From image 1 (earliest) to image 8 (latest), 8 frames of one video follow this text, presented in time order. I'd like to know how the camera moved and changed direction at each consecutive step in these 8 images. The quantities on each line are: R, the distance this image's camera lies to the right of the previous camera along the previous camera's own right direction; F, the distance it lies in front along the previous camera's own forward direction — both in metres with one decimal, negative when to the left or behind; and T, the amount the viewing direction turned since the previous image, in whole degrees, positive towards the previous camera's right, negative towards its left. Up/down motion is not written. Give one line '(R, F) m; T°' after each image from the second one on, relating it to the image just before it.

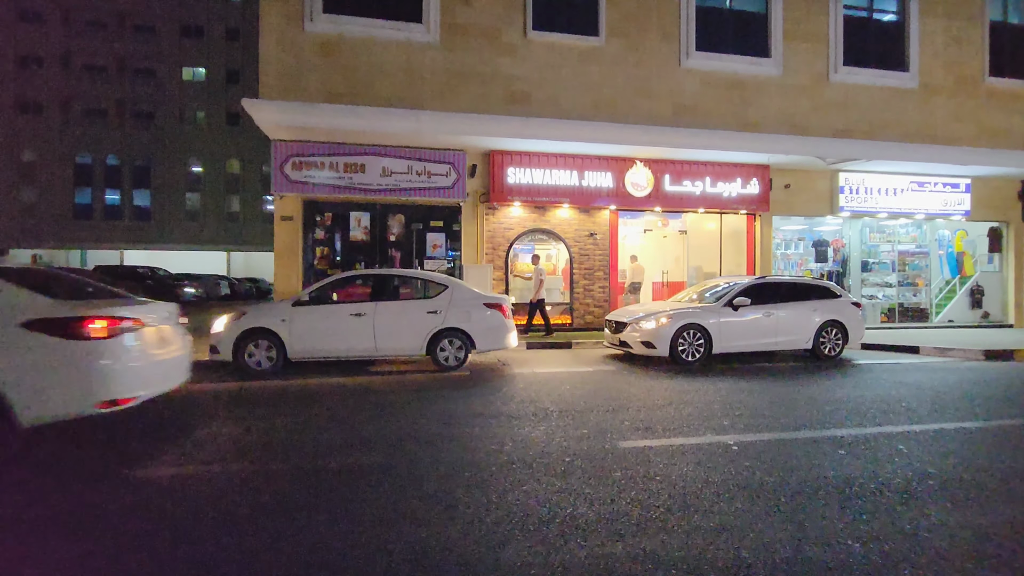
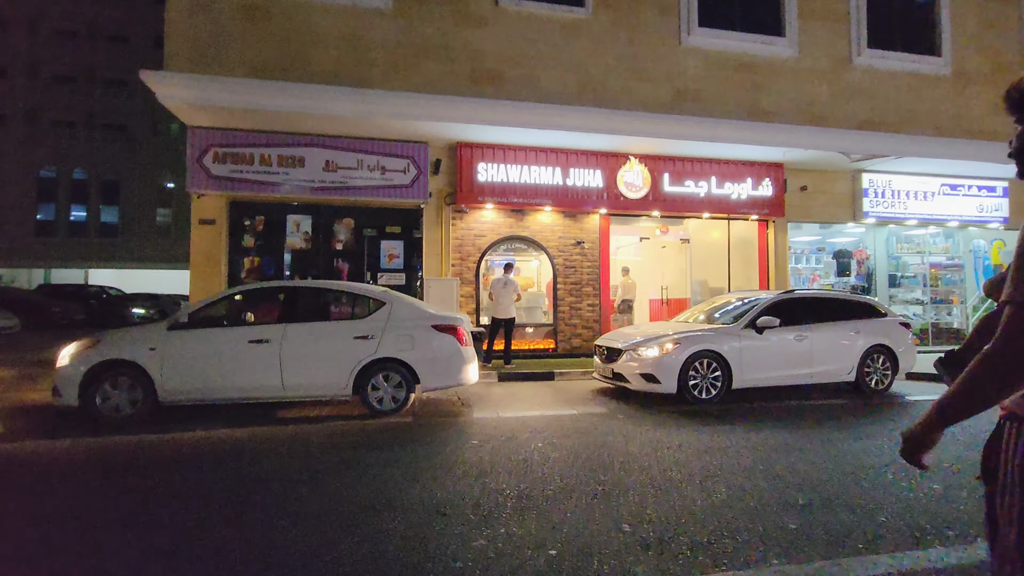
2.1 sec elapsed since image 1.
(+0.5, +2.4) m; +1°
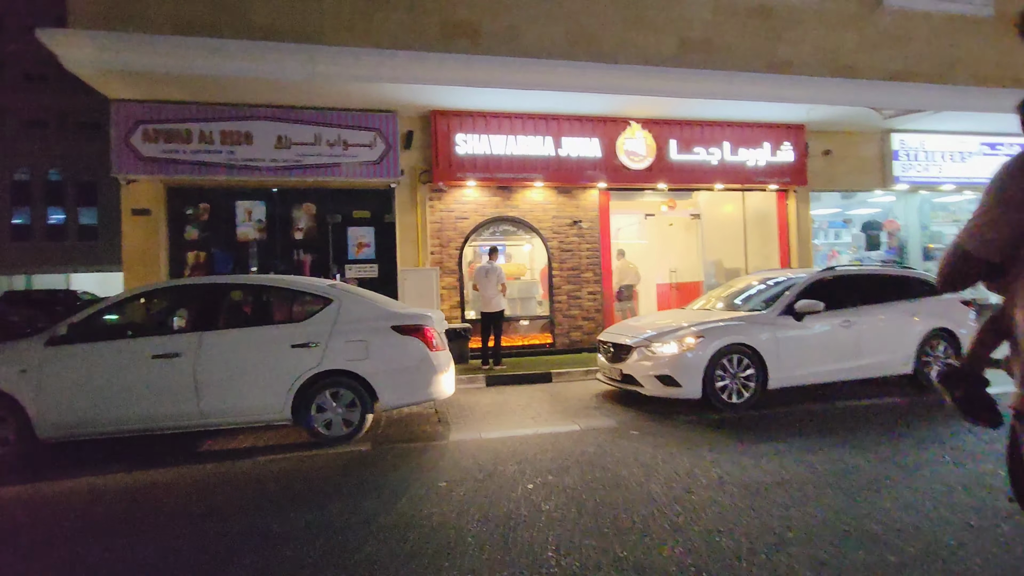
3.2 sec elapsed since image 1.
(+0.2, +1.6) m; 0°
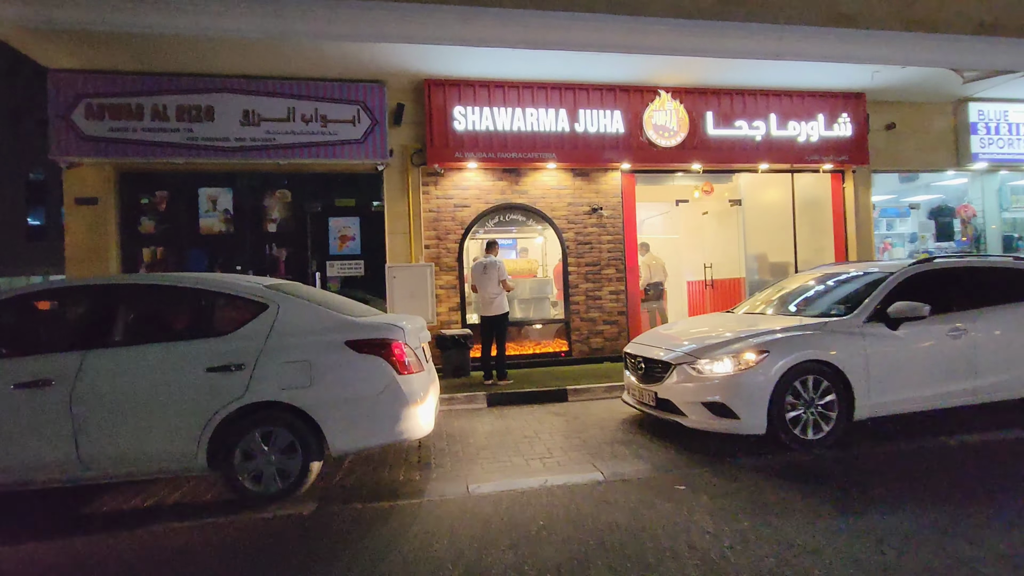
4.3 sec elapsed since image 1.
(+0.2, +1.6) m; -2°
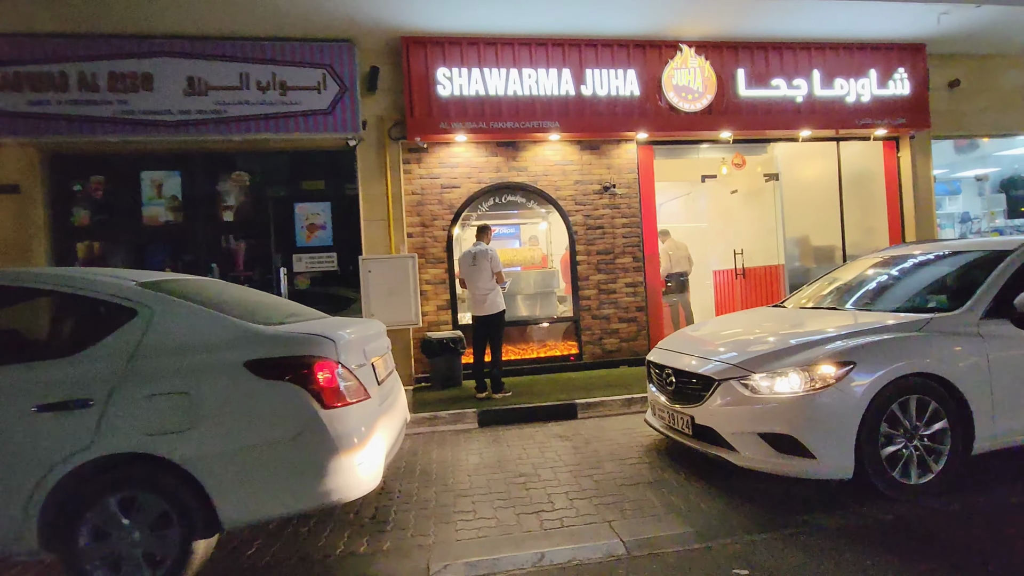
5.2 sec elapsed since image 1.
(+0.2, +1.4) m; -1°
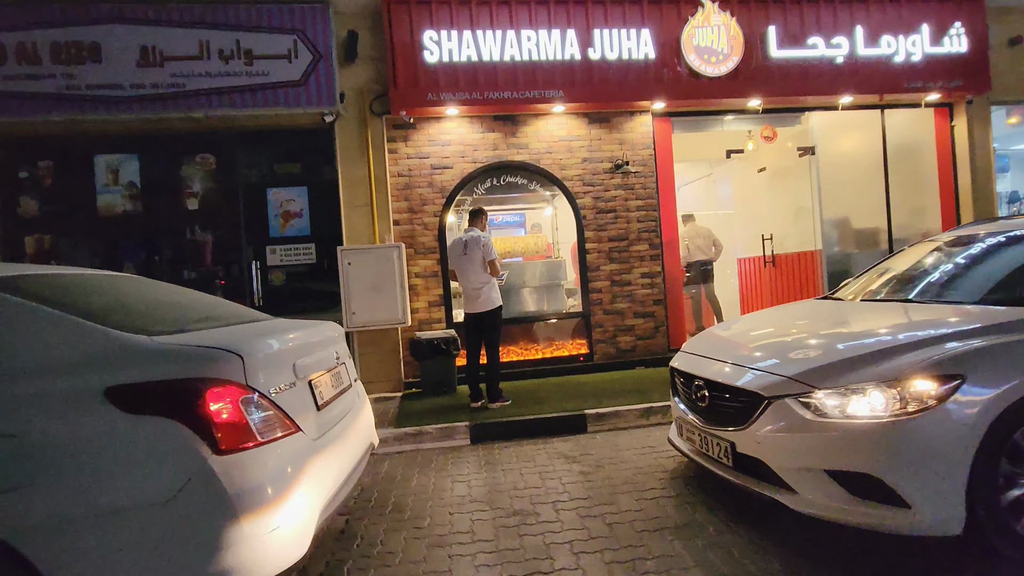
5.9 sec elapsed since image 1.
(+0.2, +0.9) m; -1°
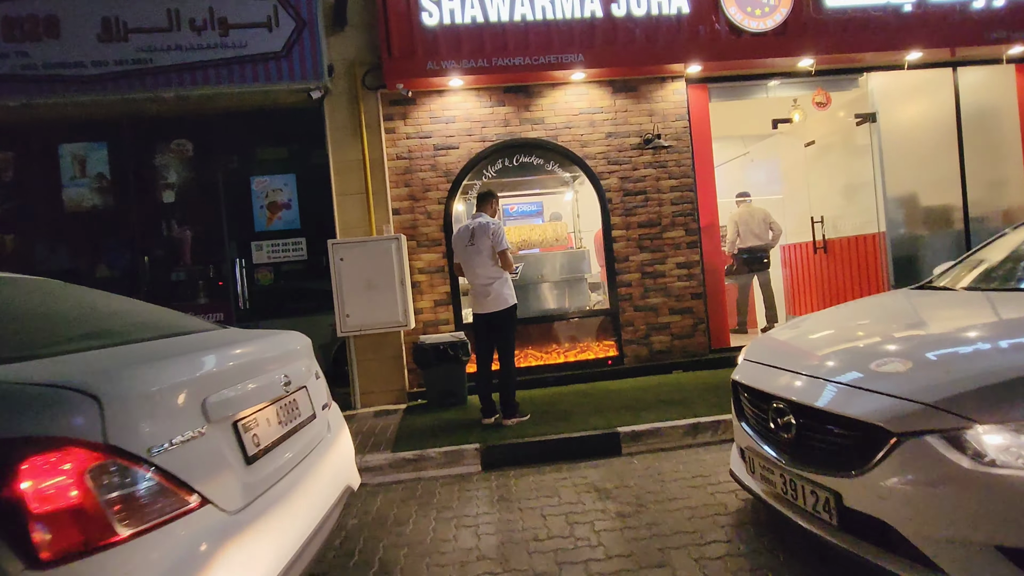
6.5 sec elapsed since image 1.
(0.0, +0.9) m; -2°
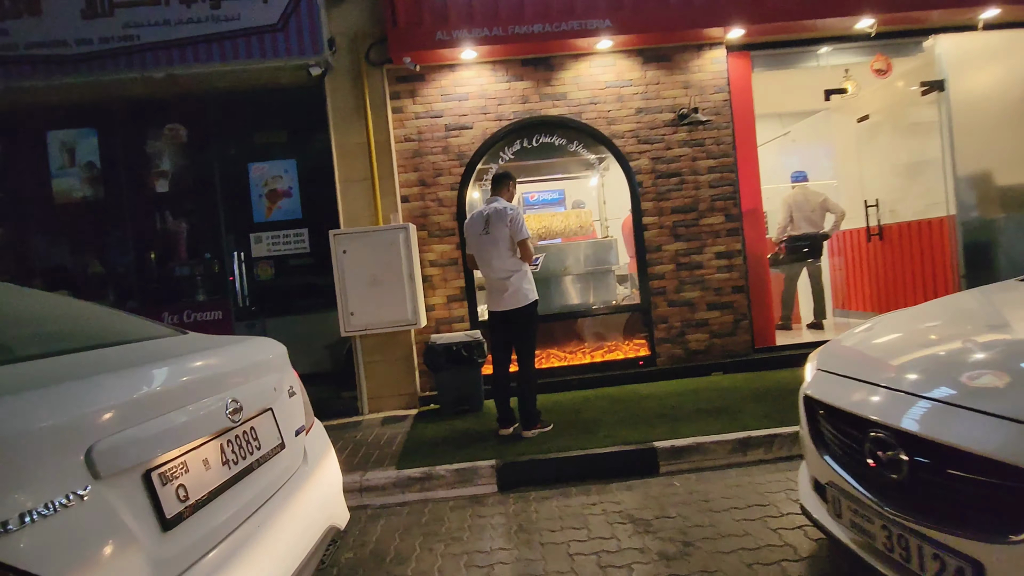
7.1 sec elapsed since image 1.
(0.0, +0.6) m; -2°
